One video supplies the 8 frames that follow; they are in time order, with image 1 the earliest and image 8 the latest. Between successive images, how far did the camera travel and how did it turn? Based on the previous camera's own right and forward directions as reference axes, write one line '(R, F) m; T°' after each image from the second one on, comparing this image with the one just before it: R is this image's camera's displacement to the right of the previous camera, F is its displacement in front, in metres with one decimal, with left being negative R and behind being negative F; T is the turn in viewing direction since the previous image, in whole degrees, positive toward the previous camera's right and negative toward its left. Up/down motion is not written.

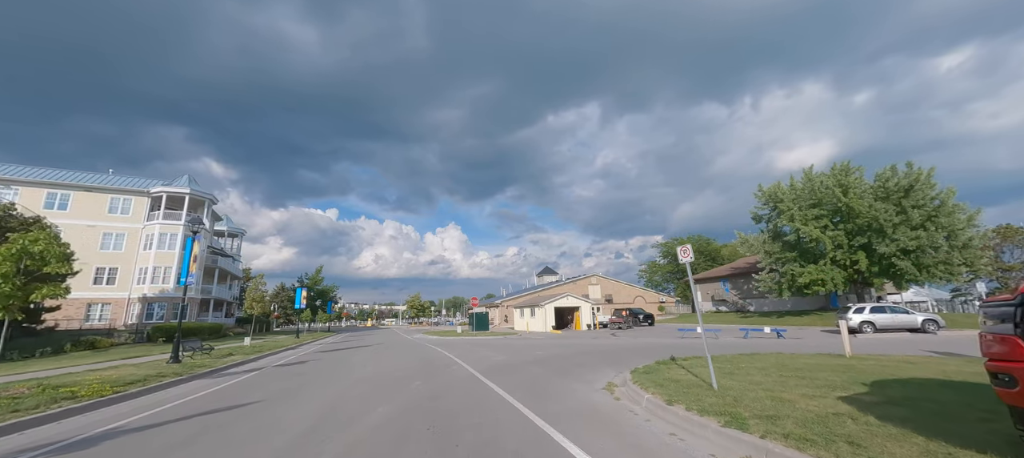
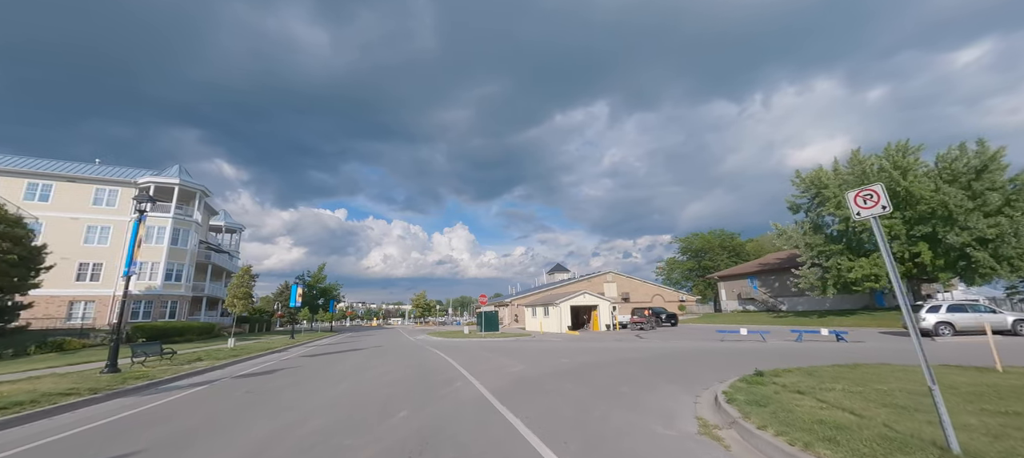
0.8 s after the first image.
(-0.3, +3.0) m; -1°
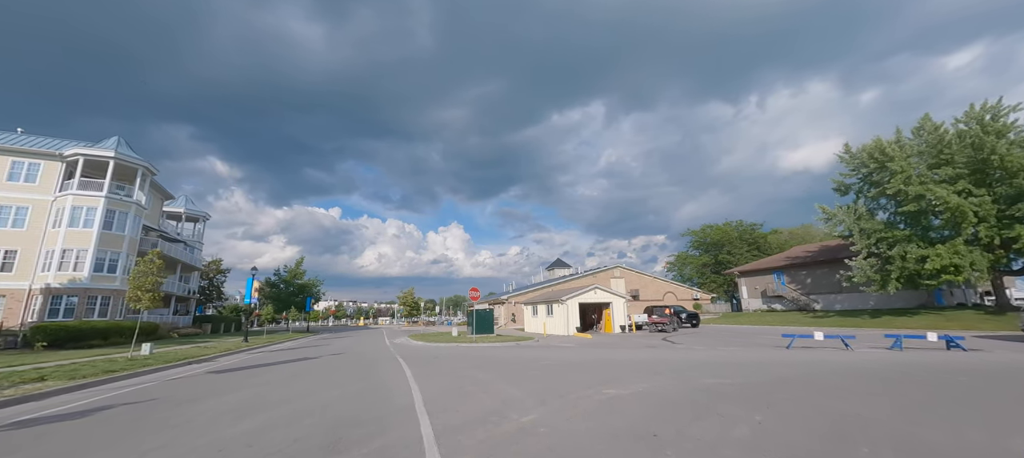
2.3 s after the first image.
(-0.2, +5.2) m; +1°
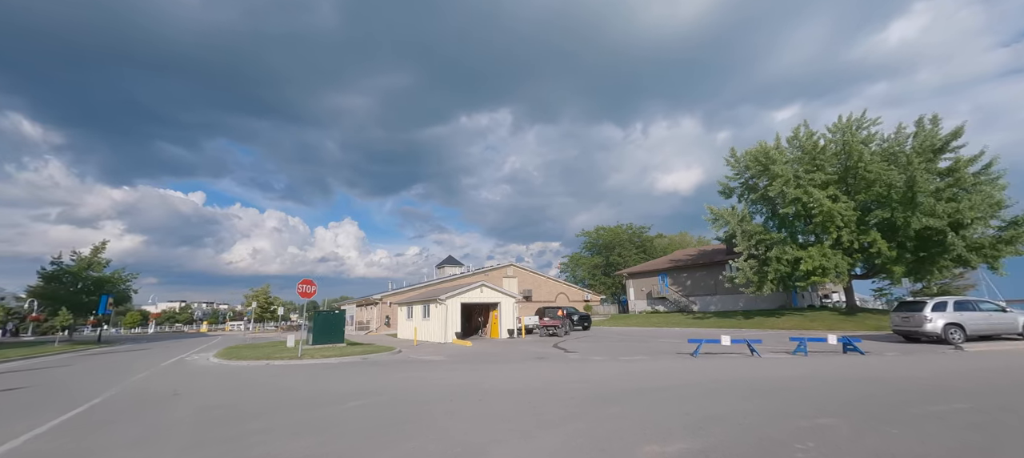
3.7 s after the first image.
(+1.6, +4.4) m; +14°
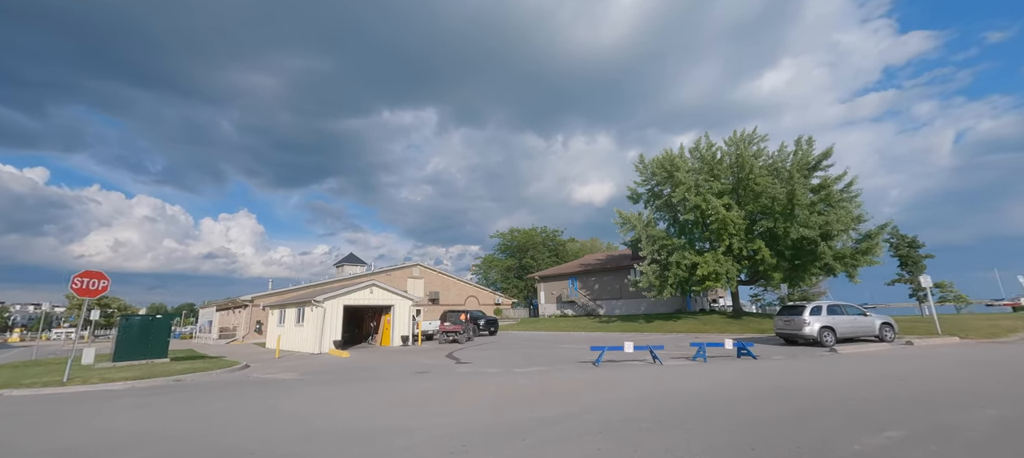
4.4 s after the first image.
(+1.0, +2.0) m; +12°
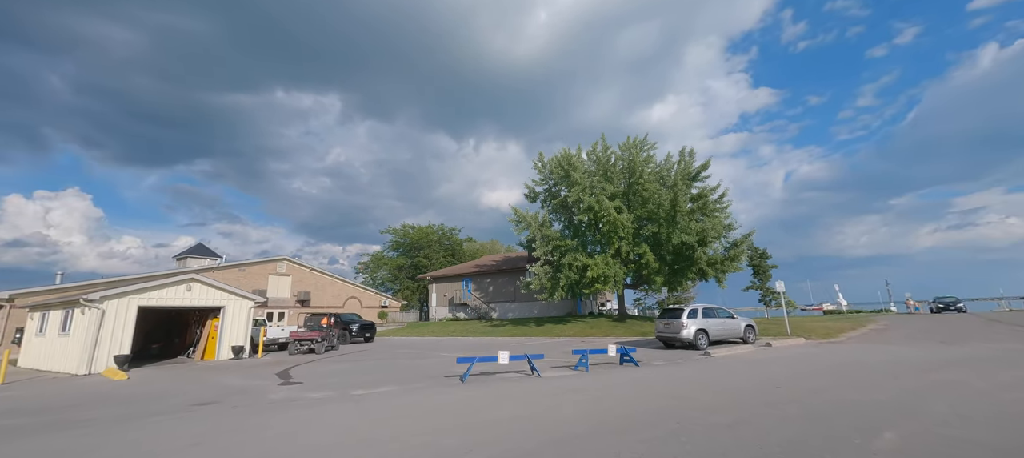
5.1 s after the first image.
(+1.2, +2.2) m; +14°
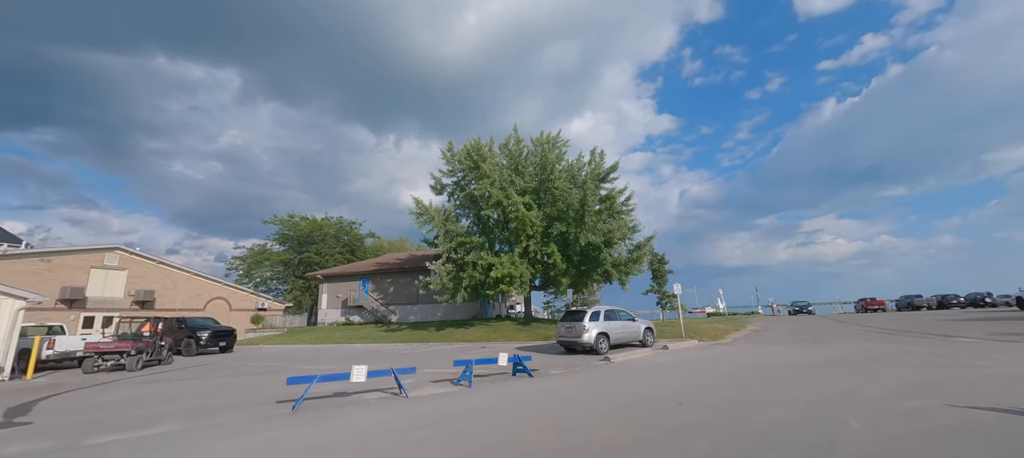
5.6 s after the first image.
(+1.1, +2.0) m; +12°
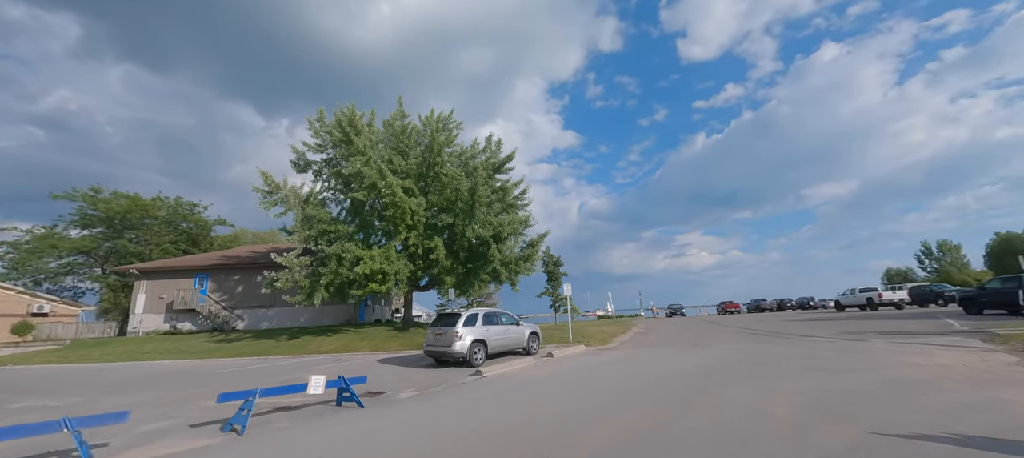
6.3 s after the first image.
(+1.4, +2.7) m; +13°
